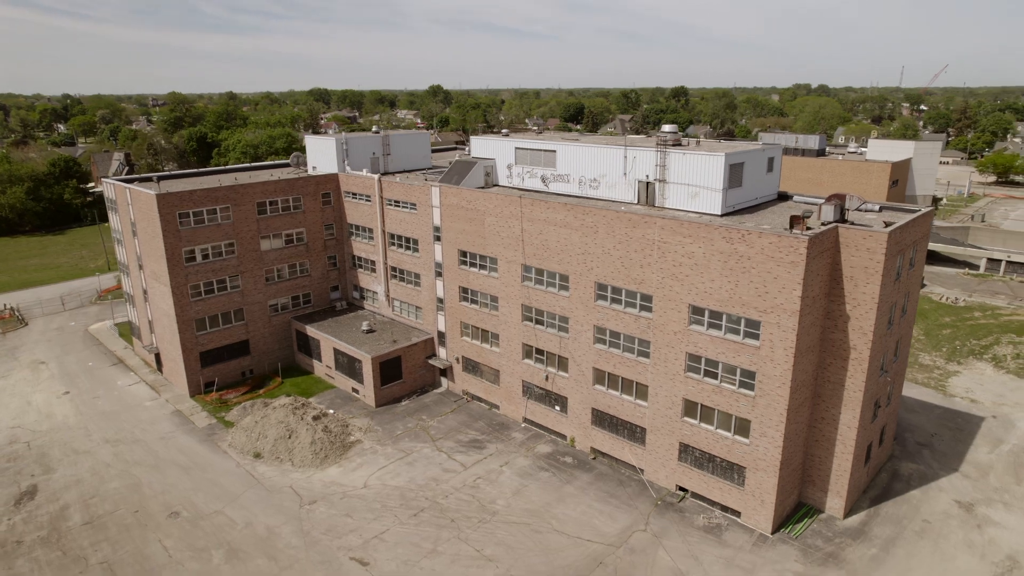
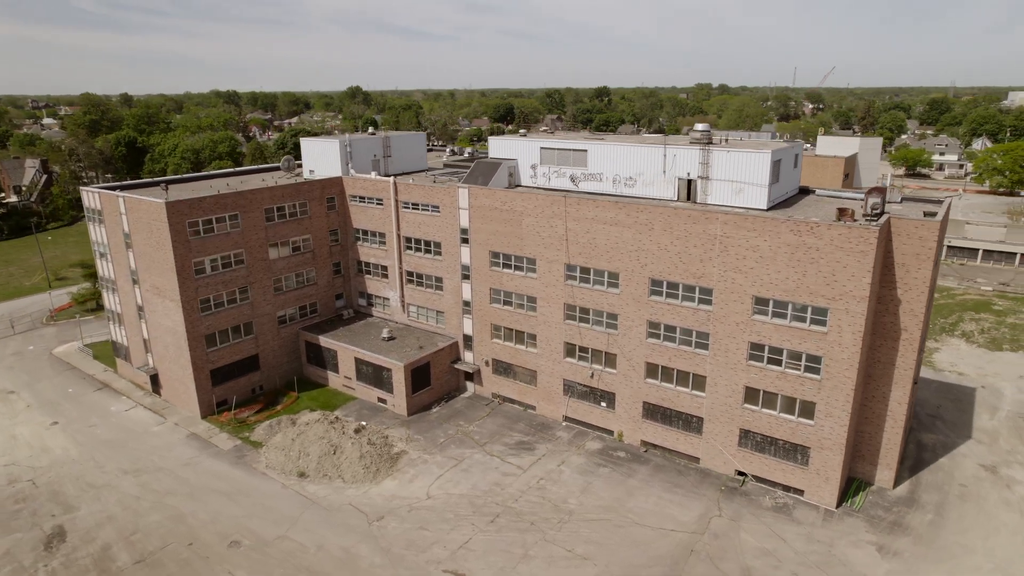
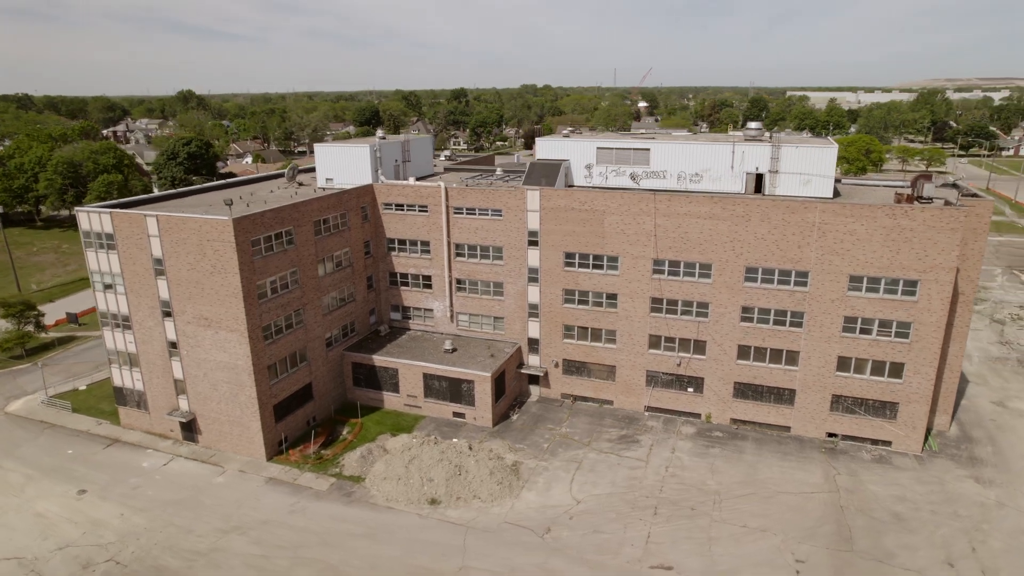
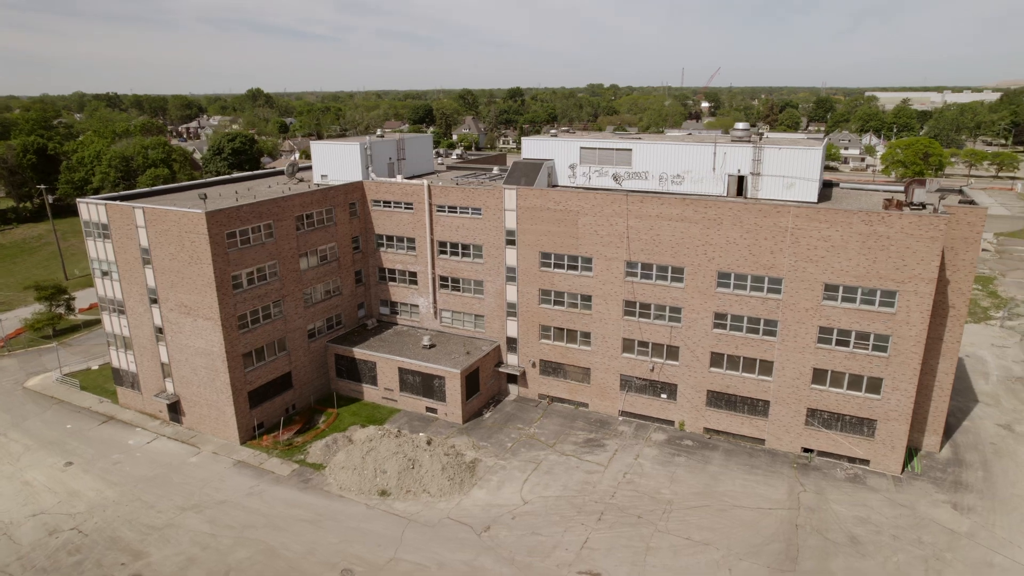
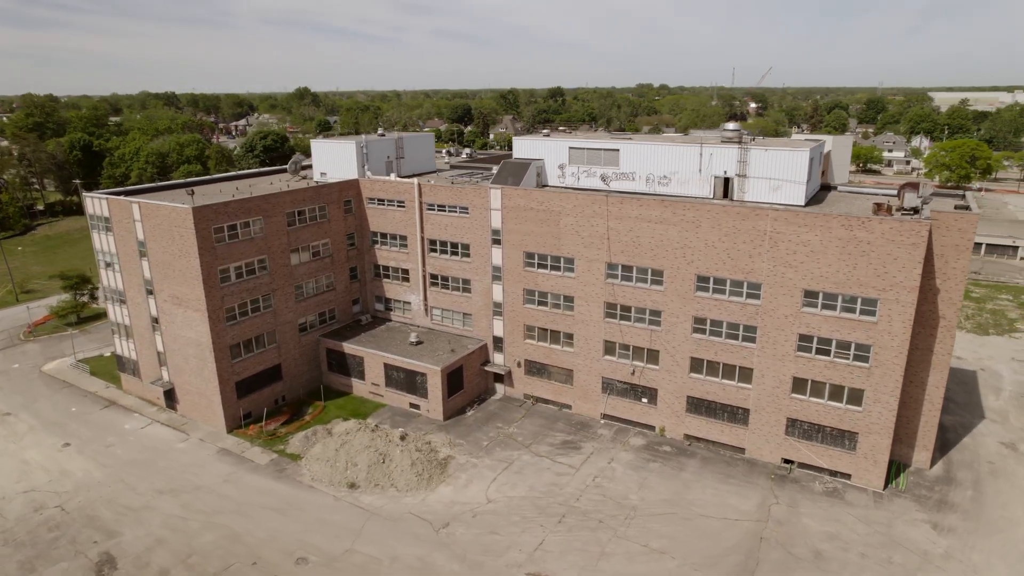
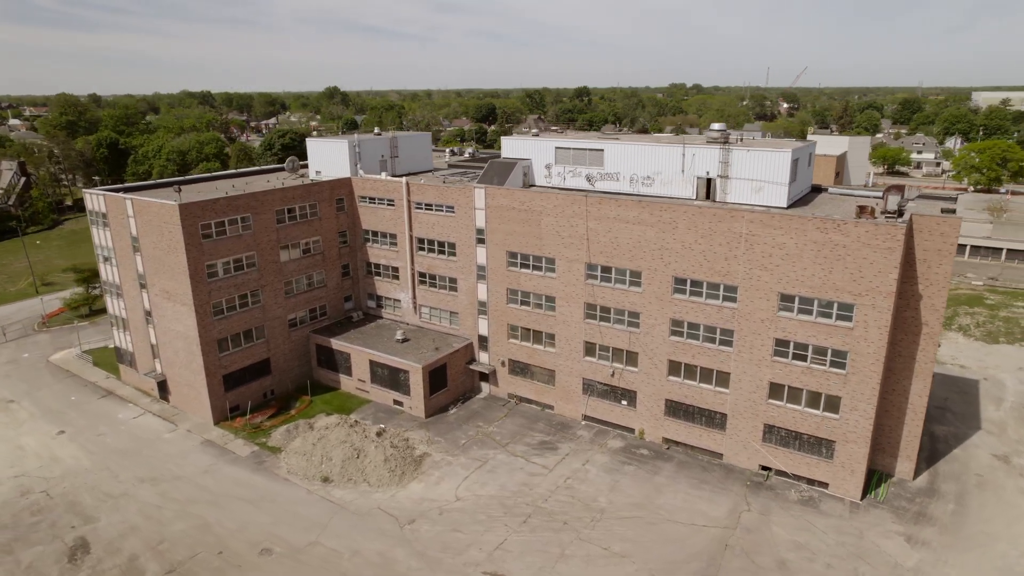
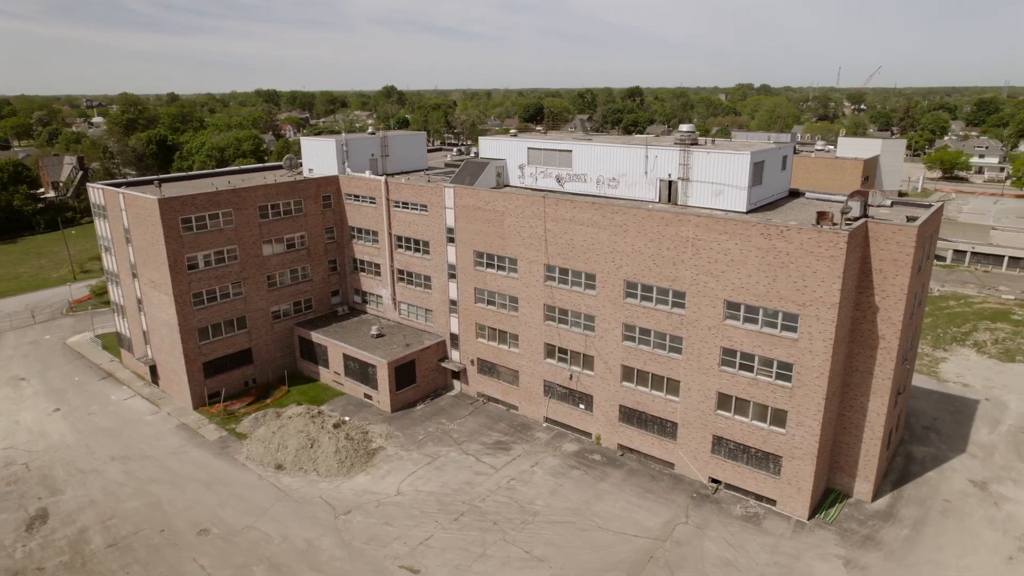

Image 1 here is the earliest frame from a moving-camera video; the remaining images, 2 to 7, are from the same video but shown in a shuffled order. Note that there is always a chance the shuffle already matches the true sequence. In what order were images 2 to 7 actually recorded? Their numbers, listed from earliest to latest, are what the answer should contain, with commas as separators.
7, 2, 6, 5, 4, 3
